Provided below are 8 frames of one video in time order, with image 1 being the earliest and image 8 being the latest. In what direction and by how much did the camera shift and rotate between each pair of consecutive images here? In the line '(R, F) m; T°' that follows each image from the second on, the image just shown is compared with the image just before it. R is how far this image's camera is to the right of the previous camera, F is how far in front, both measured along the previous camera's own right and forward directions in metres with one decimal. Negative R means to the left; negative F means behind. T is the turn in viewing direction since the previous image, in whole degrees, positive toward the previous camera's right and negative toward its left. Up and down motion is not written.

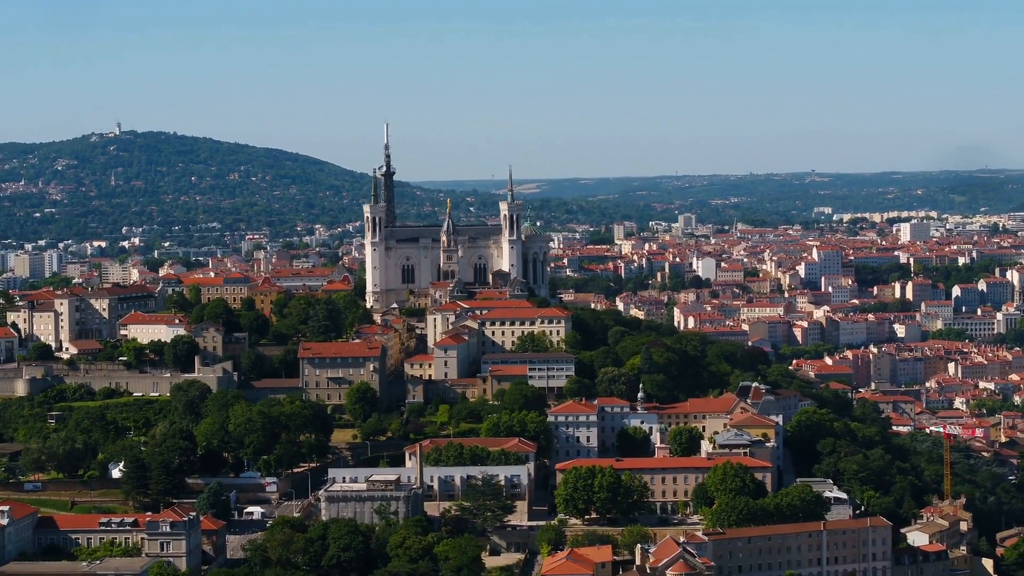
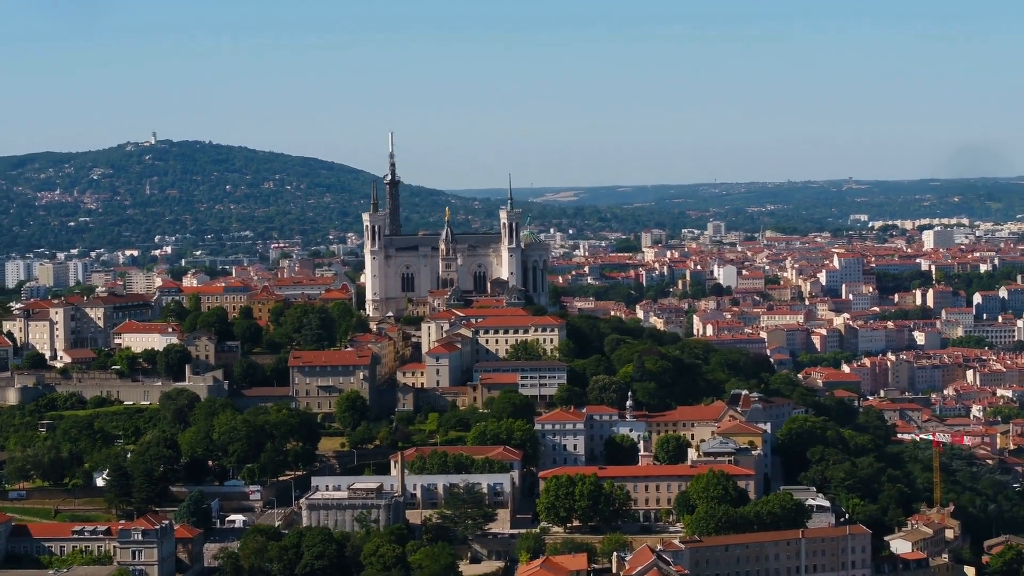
(+0.9, 0.0) m; -1°
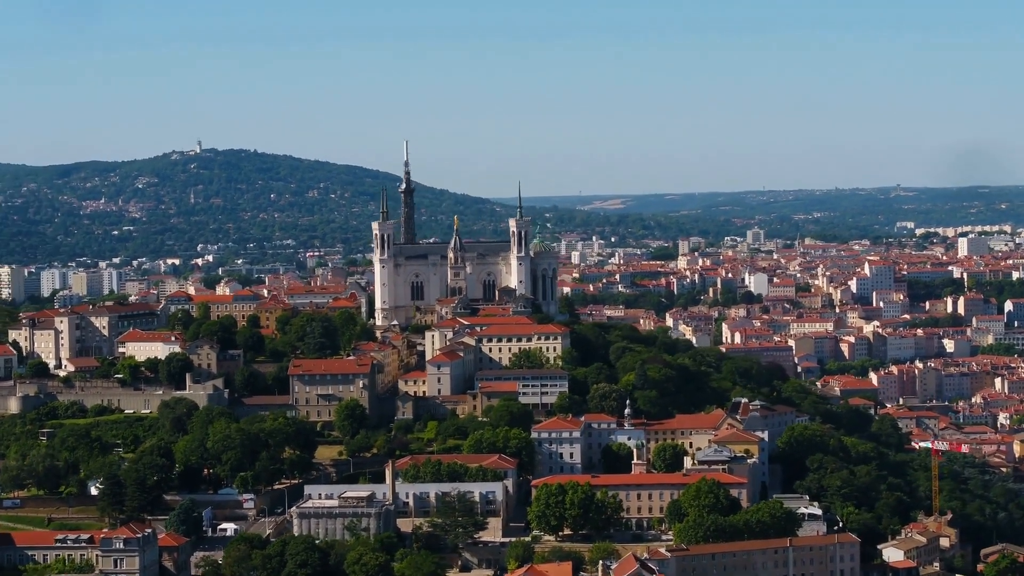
(+0.9, 0.0) m; -1°
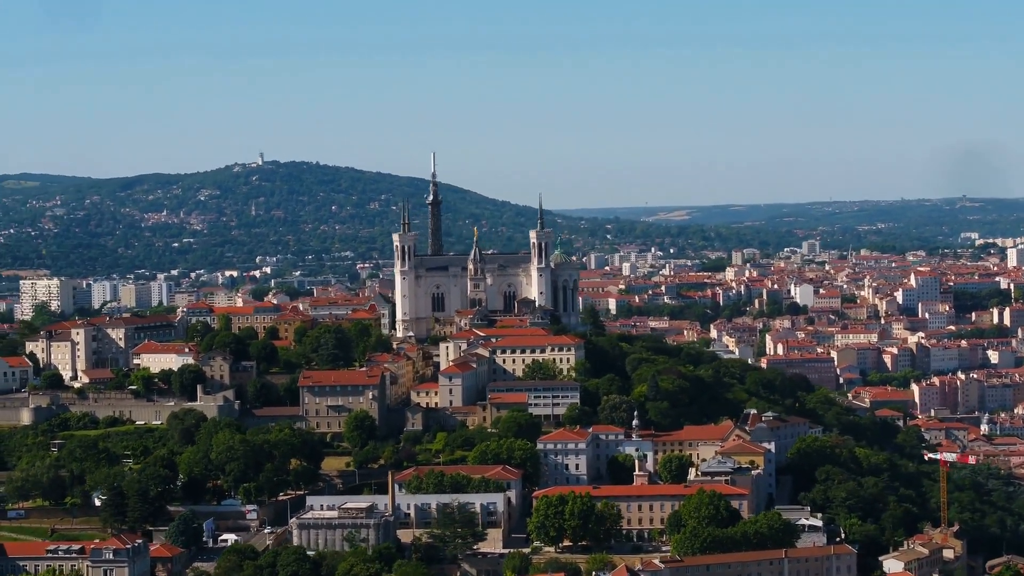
(+1.1, 0.0) m; -1°
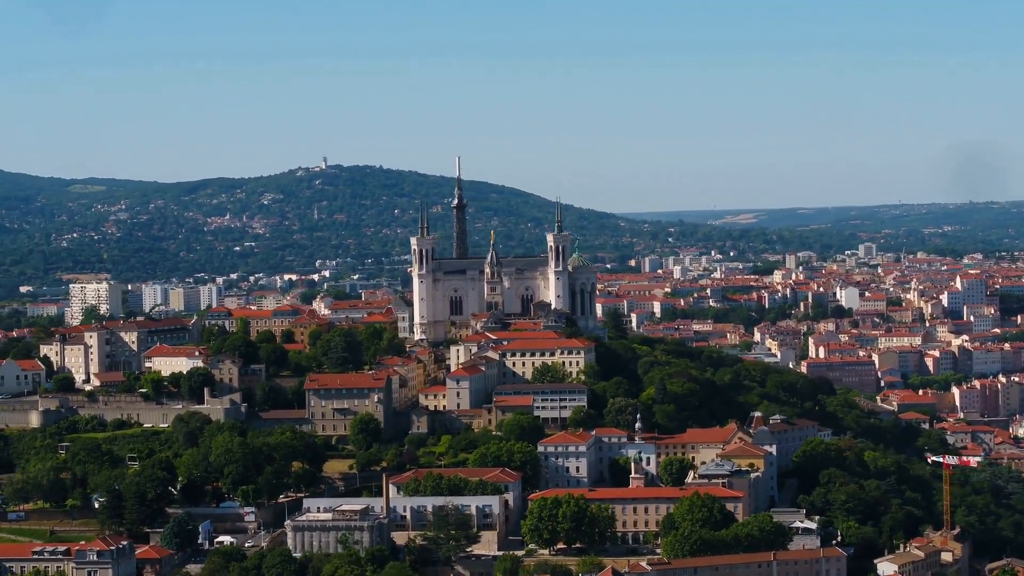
(+1.2, -0.1) m; -1°
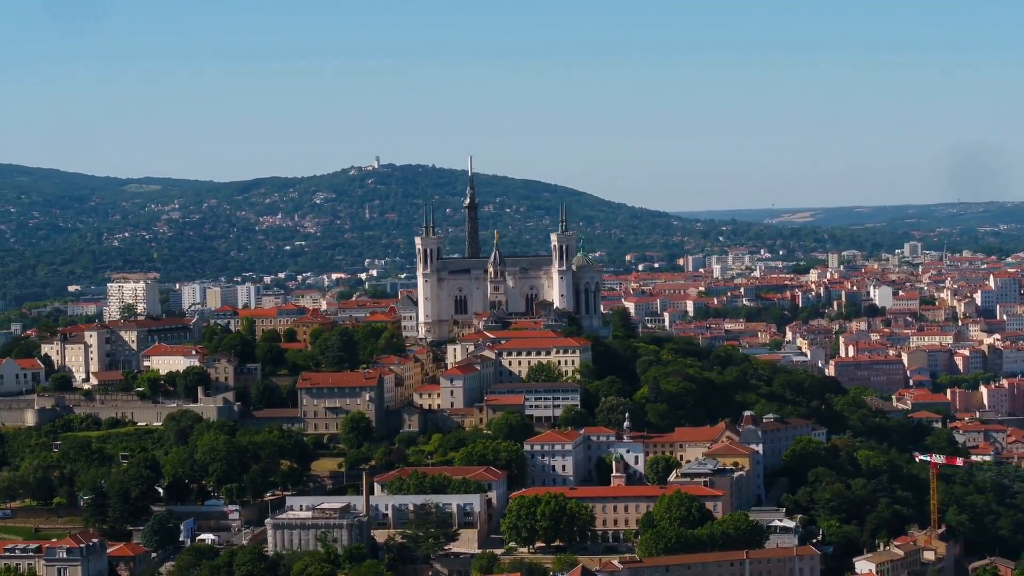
(+1.3, -0.2) m; -1°
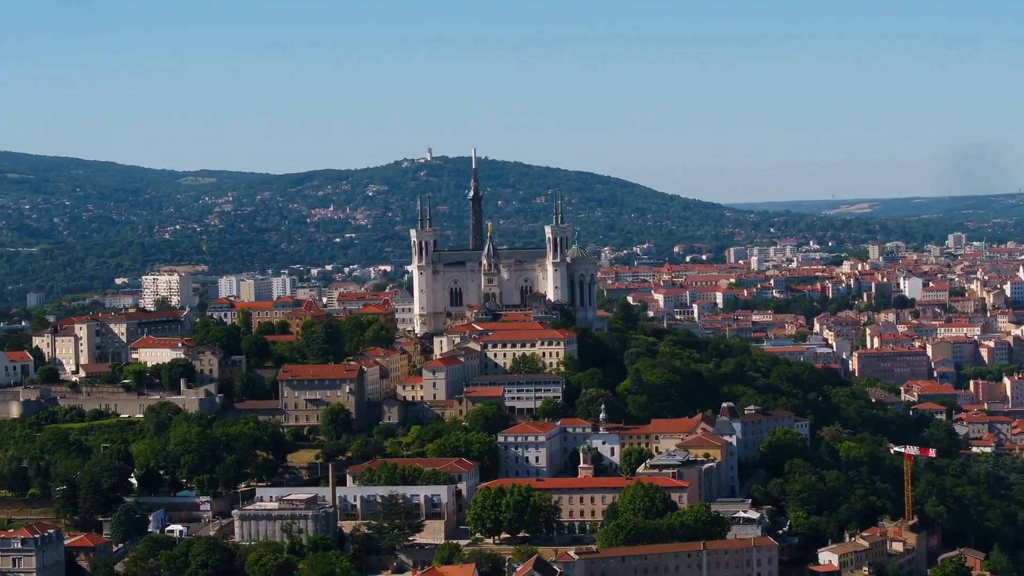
(+1.5, -0.2) m; -1°
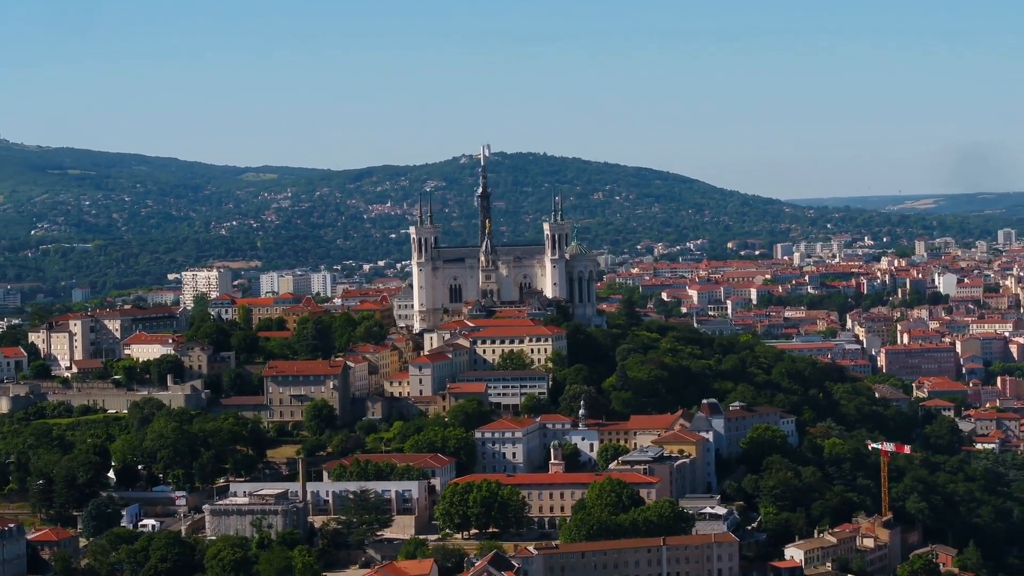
(+1.5, -0.3) m; -1°
